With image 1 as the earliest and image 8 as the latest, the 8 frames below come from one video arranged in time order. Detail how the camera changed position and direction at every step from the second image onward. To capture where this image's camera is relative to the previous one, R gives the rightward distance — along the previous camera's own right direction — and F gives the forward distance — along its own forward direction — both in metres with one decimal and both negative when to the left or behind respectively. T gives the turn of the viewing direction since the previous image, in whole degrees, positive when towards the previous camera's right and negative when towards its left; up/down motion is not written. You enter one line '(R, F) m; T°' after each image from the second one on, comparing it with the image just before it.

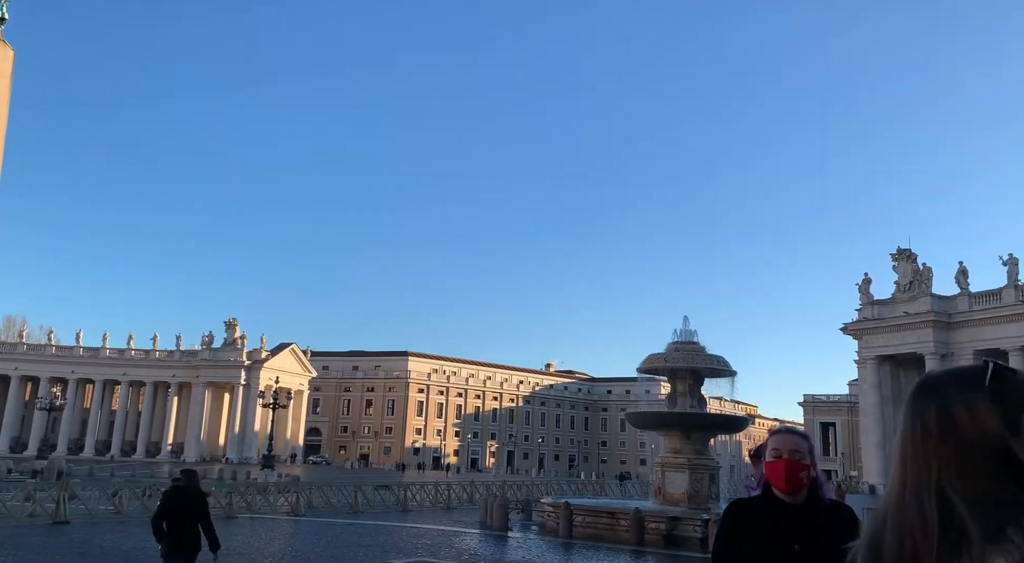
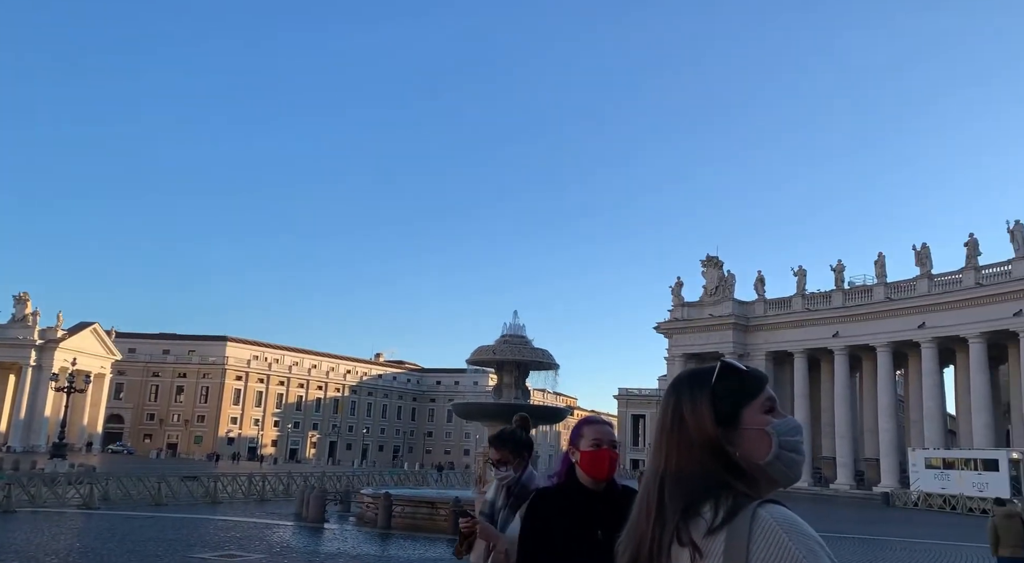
(+1.2, -0.3) m; +12°
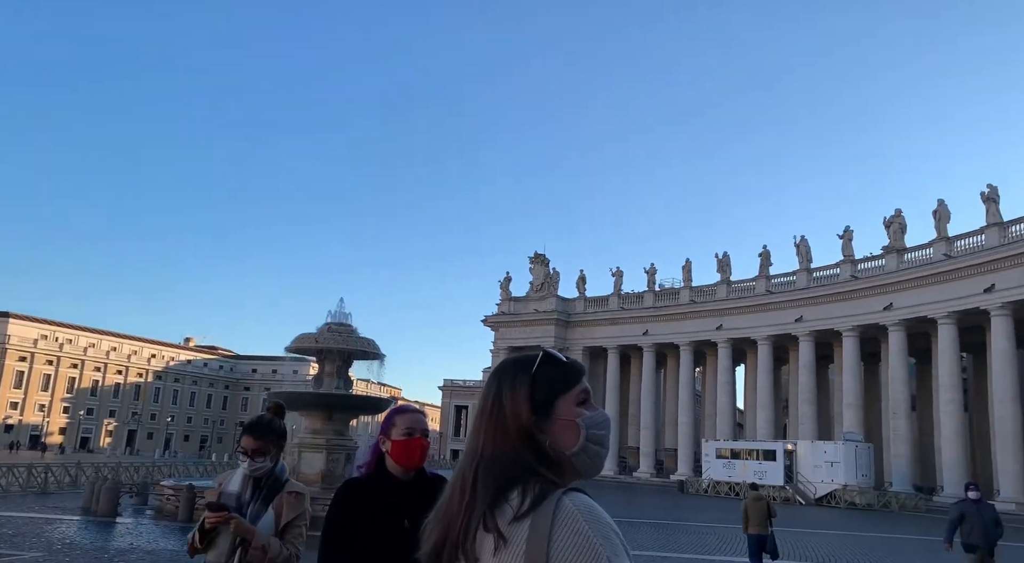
(+0.1, -0.3) m; +12°
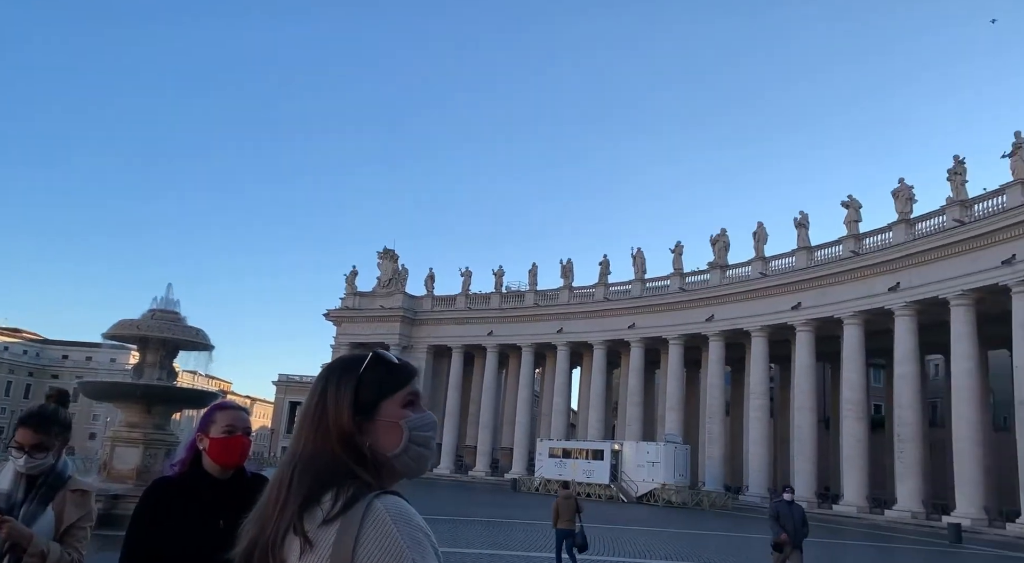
(+0.2, -0.3) m; +10°
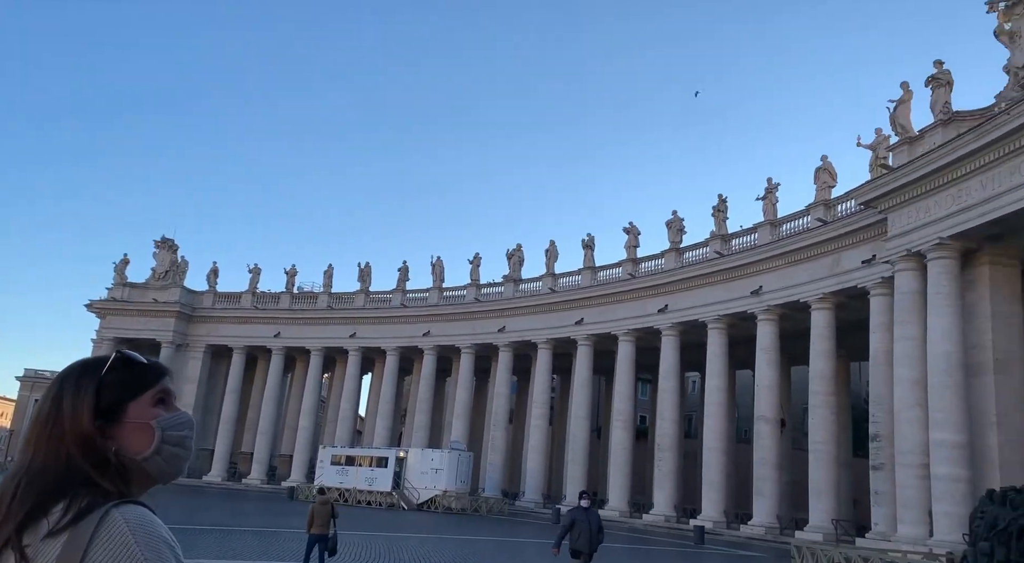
(+0.3, -0.3) m; +13°
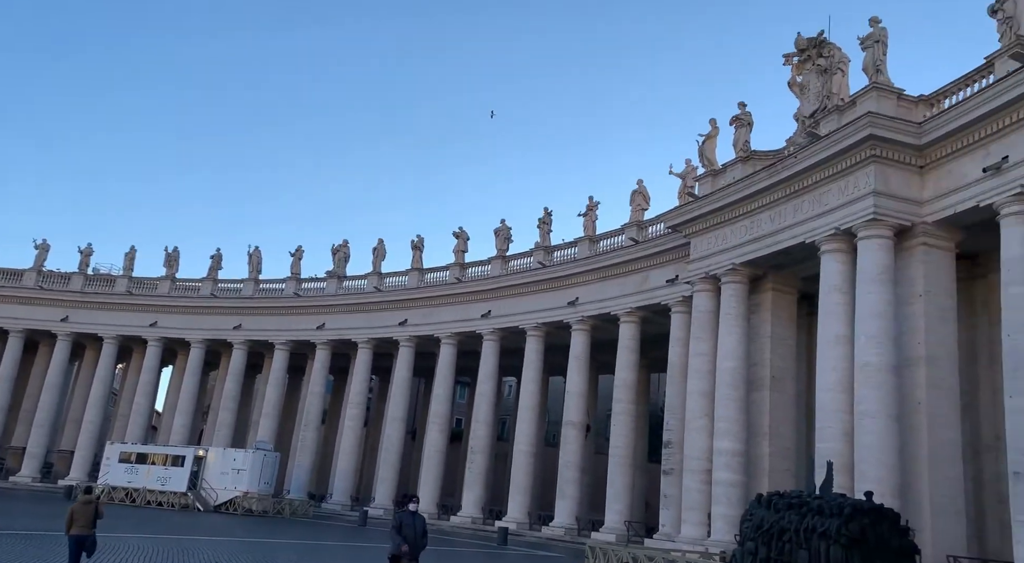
(+0.3, +0.1) m; +11°
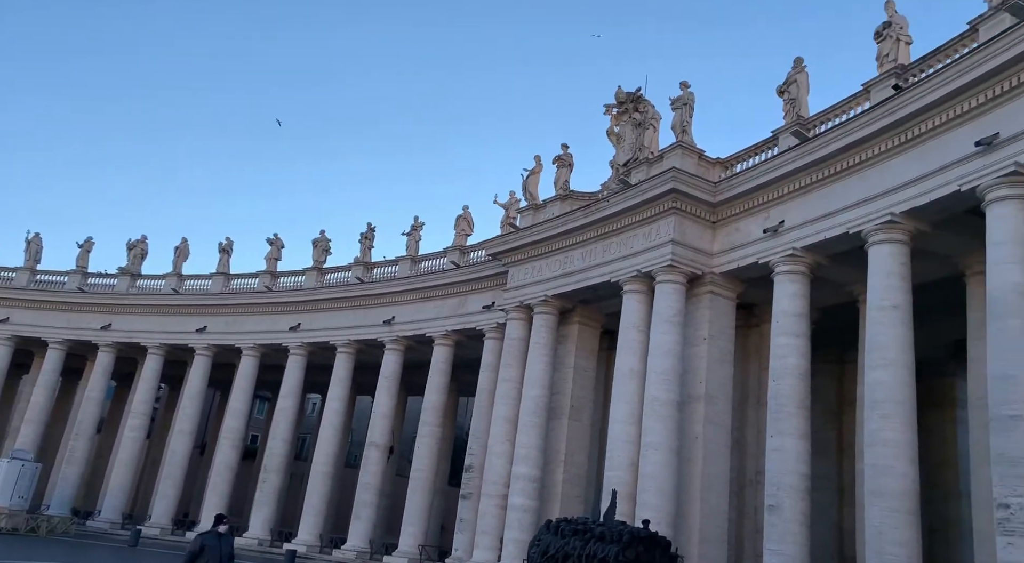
(0.0, +0.8) m; +12°
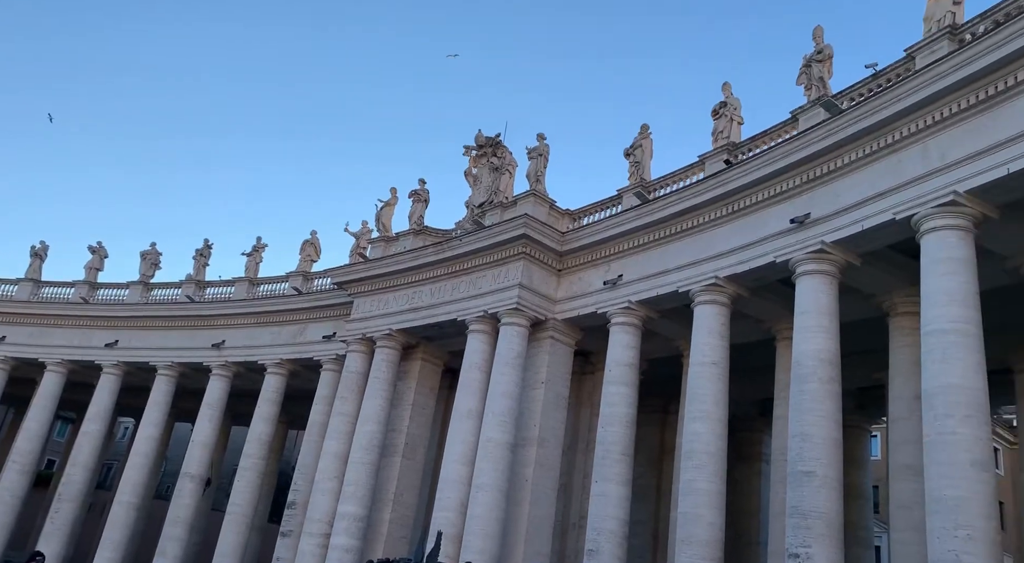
(+0.1, +0.6) m; +10°
